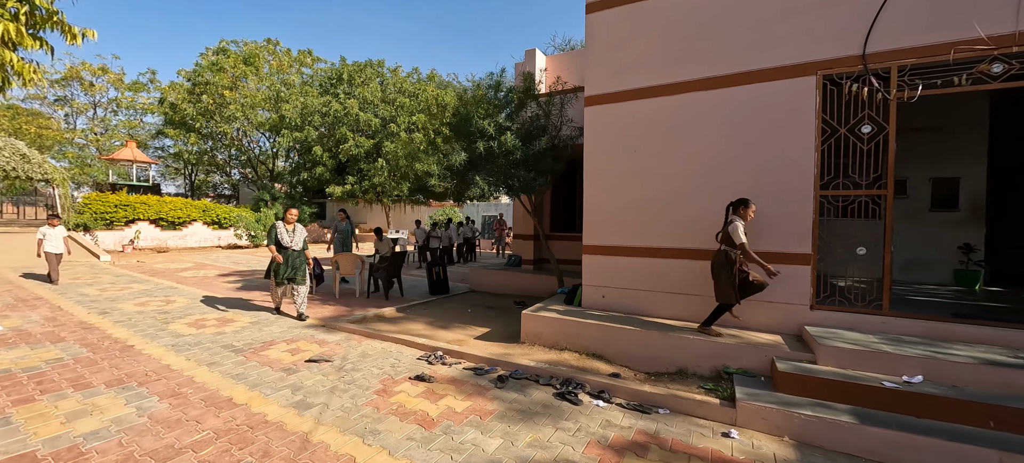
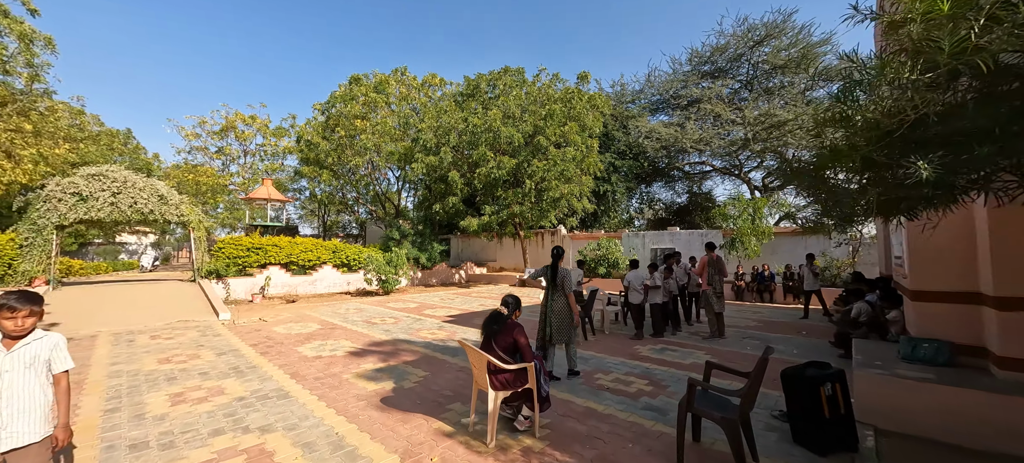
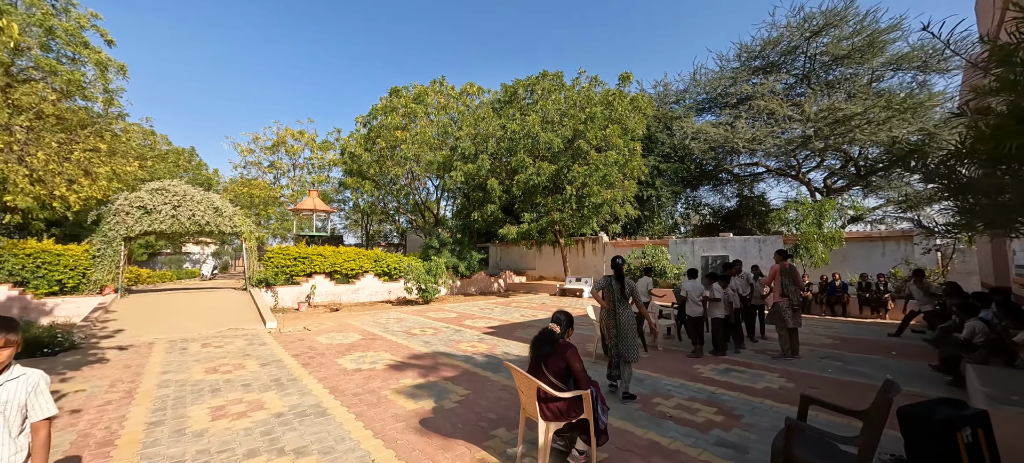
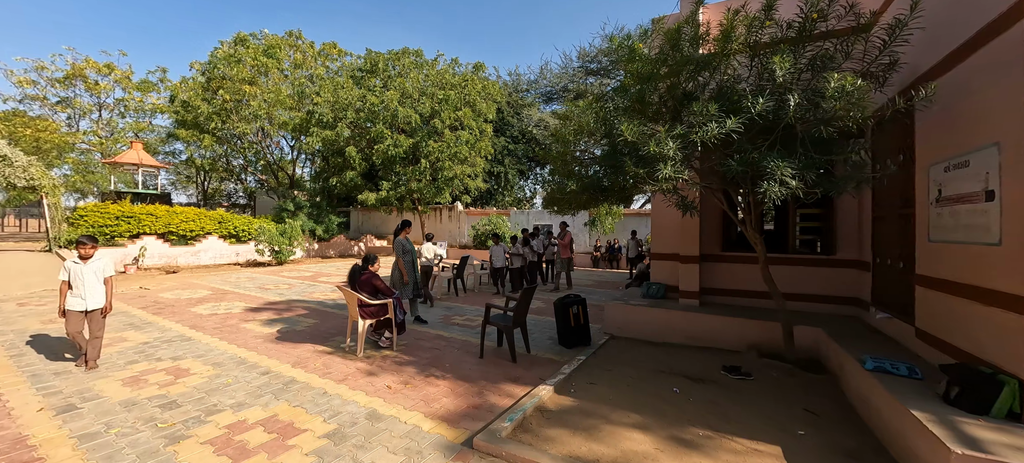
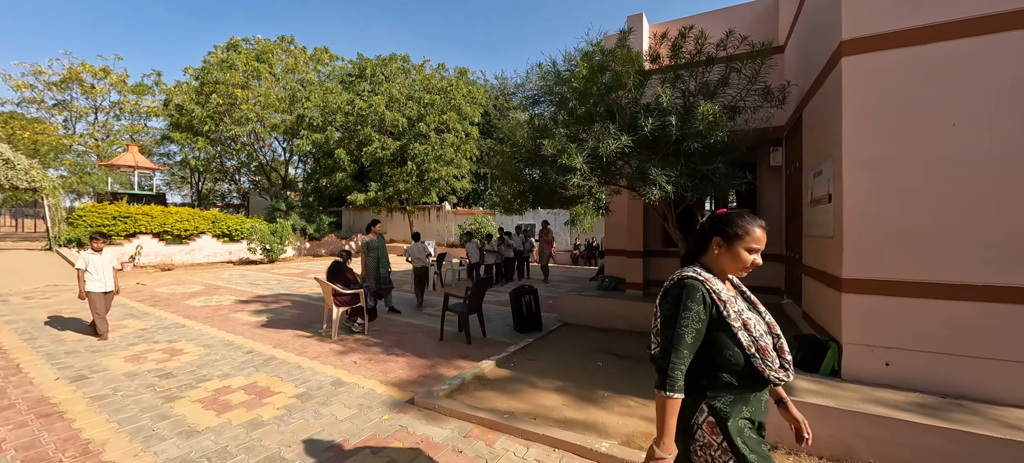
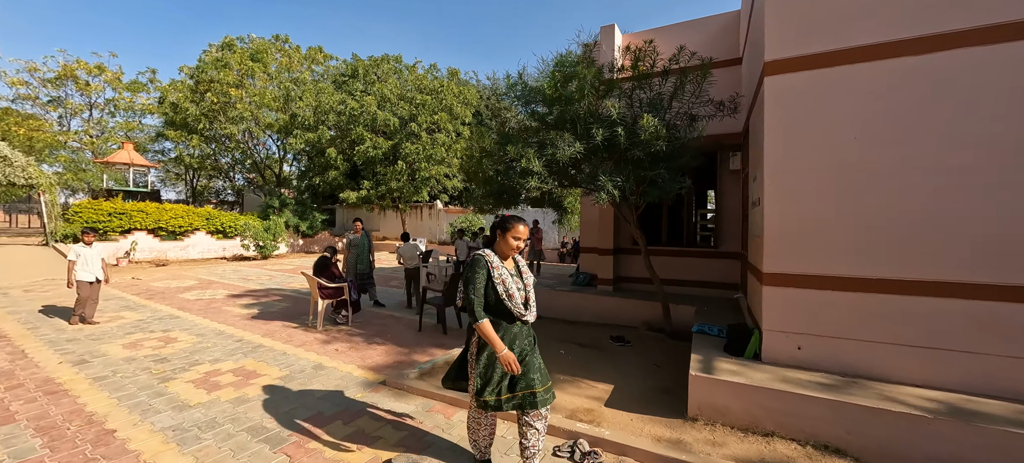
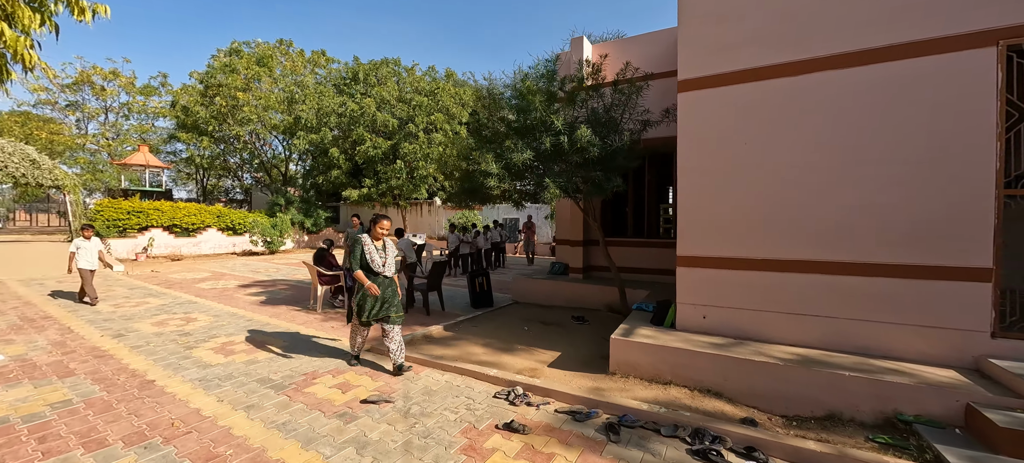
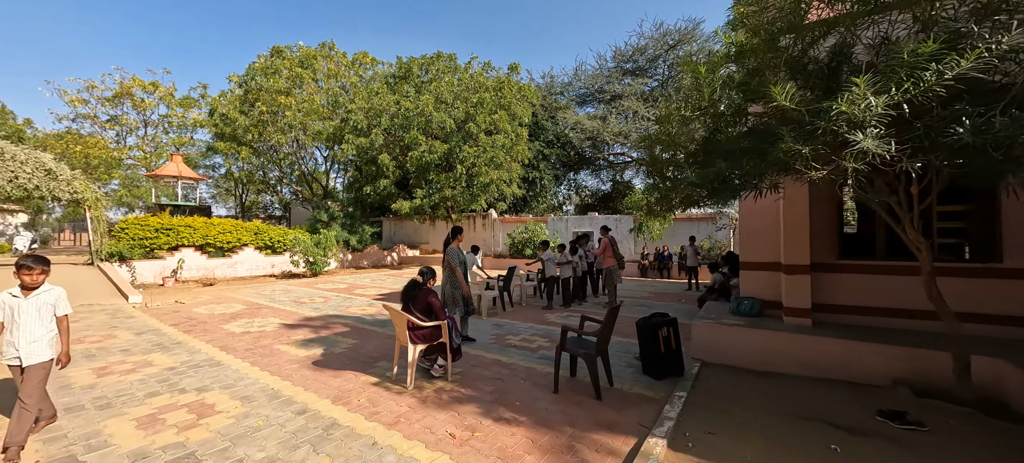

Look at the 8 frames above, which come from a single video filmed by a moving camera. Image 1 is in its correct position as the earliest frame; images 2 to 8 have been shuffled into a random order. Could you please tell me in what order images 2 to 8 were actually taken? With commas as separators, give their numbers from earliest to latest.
7, 6, 5, 4, 8, 2, 3
